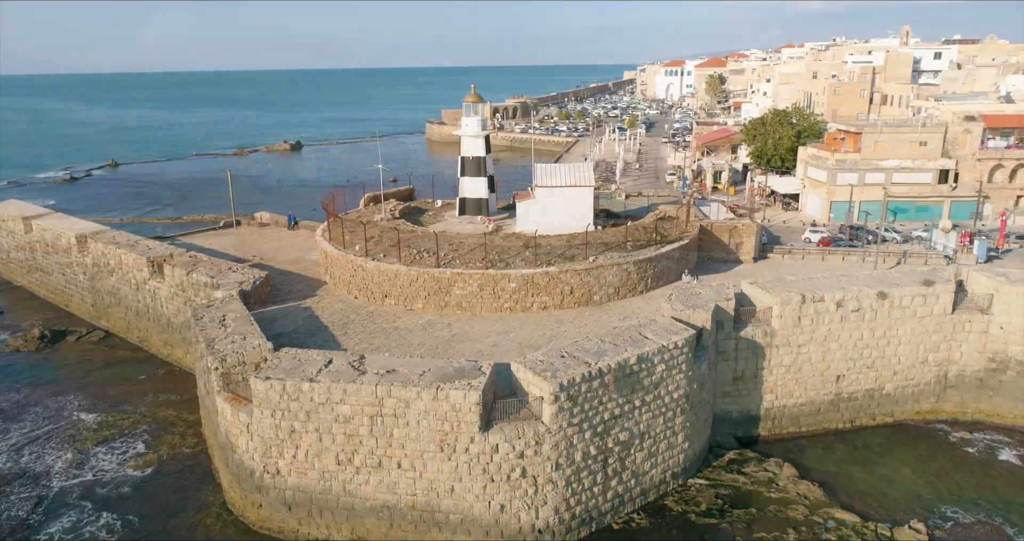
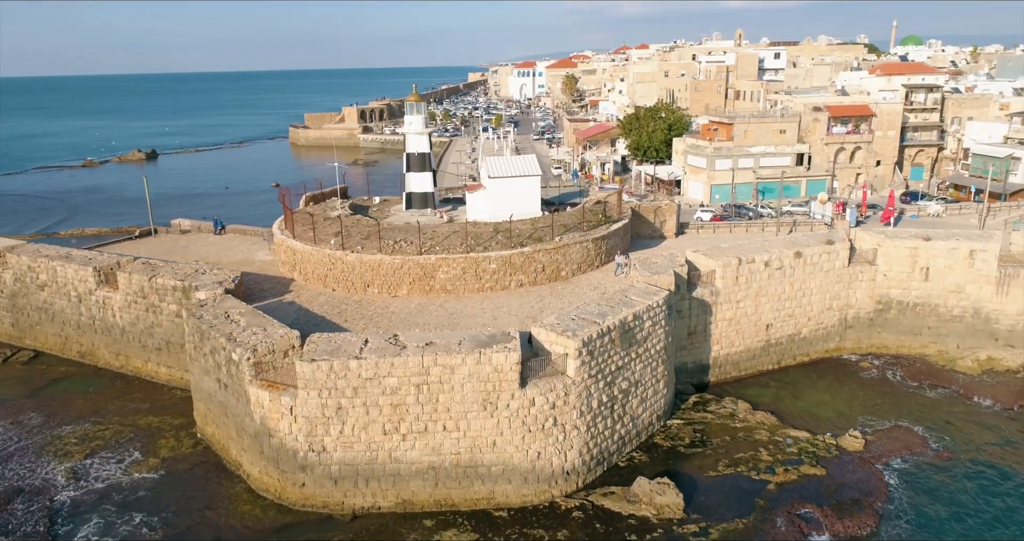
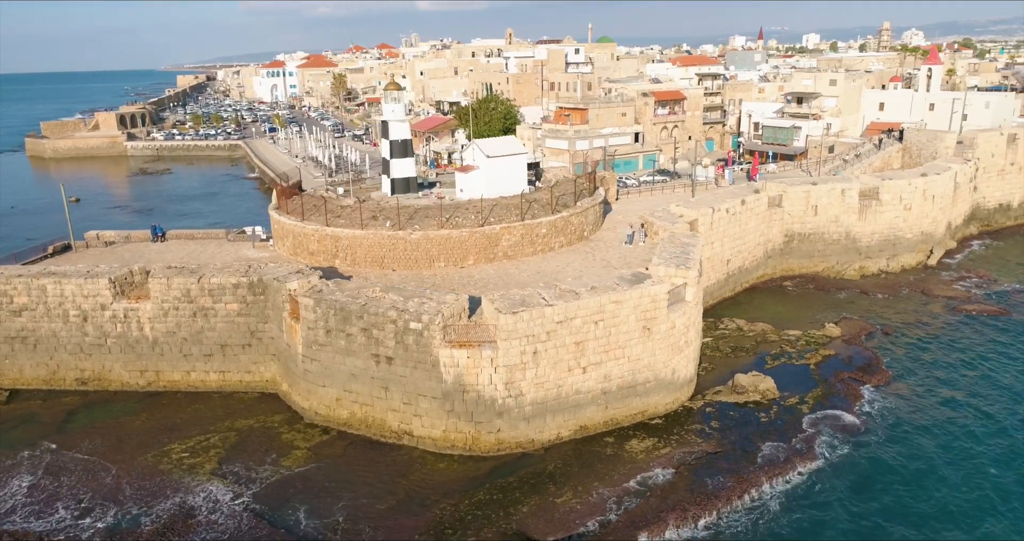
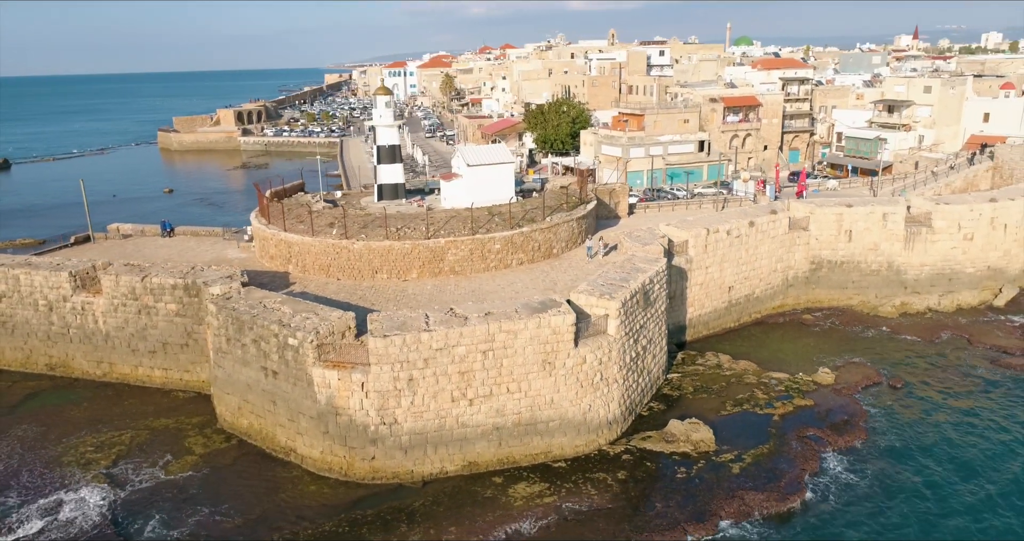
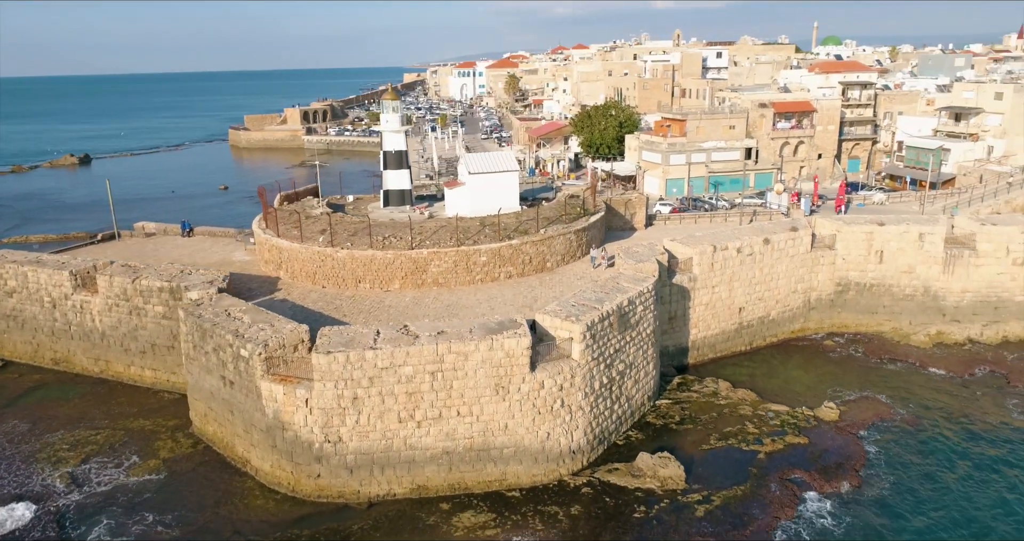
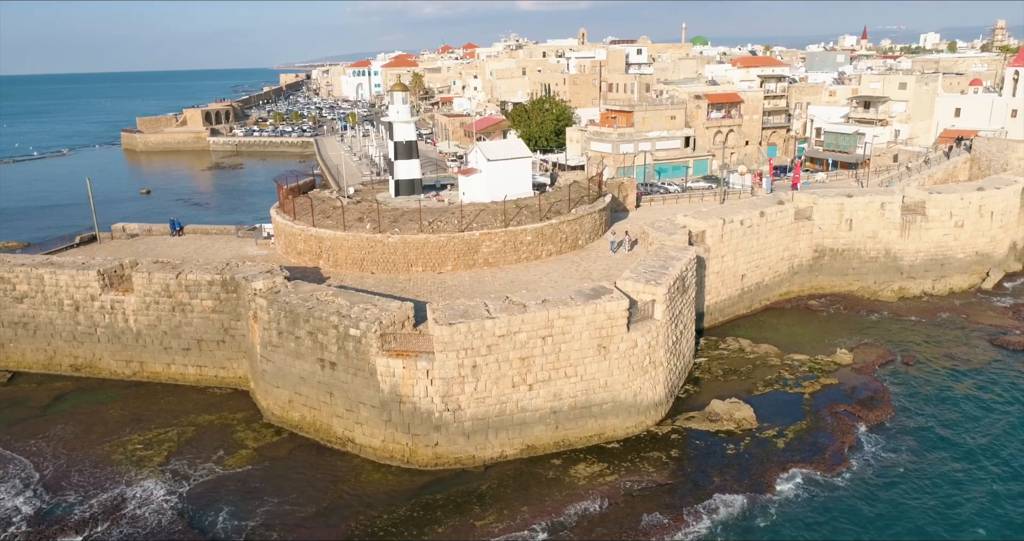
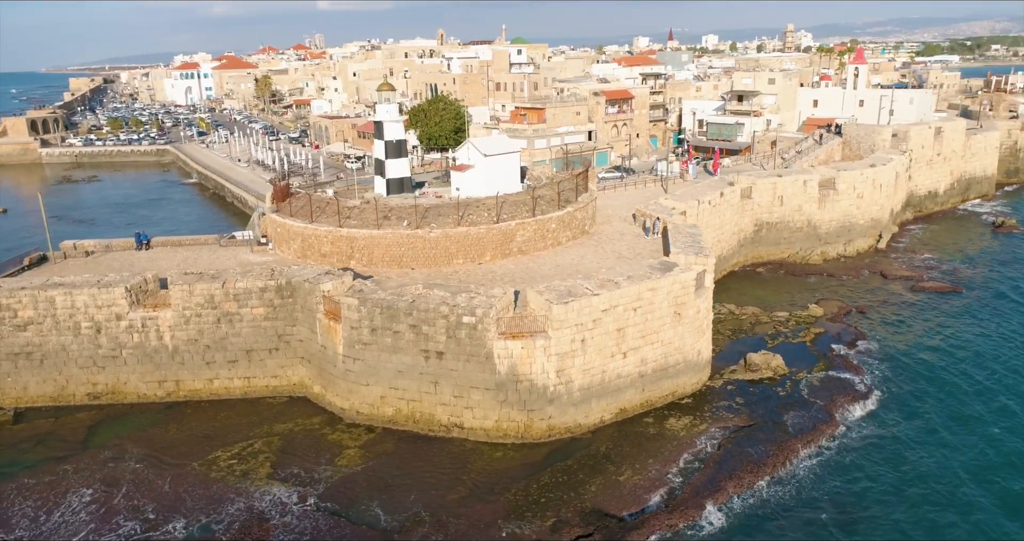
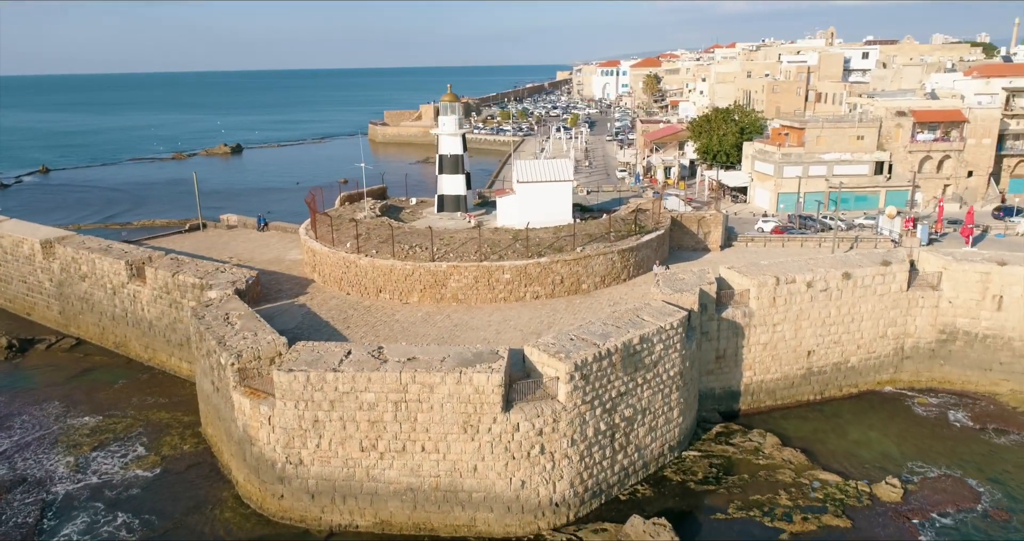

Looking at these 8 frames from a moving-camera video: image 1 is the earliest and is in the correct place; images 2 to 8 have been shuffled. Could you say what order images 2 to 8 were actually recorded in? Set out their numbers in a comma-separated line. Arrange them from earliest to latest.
8, 2, 5, 4, 6, 3, 7
